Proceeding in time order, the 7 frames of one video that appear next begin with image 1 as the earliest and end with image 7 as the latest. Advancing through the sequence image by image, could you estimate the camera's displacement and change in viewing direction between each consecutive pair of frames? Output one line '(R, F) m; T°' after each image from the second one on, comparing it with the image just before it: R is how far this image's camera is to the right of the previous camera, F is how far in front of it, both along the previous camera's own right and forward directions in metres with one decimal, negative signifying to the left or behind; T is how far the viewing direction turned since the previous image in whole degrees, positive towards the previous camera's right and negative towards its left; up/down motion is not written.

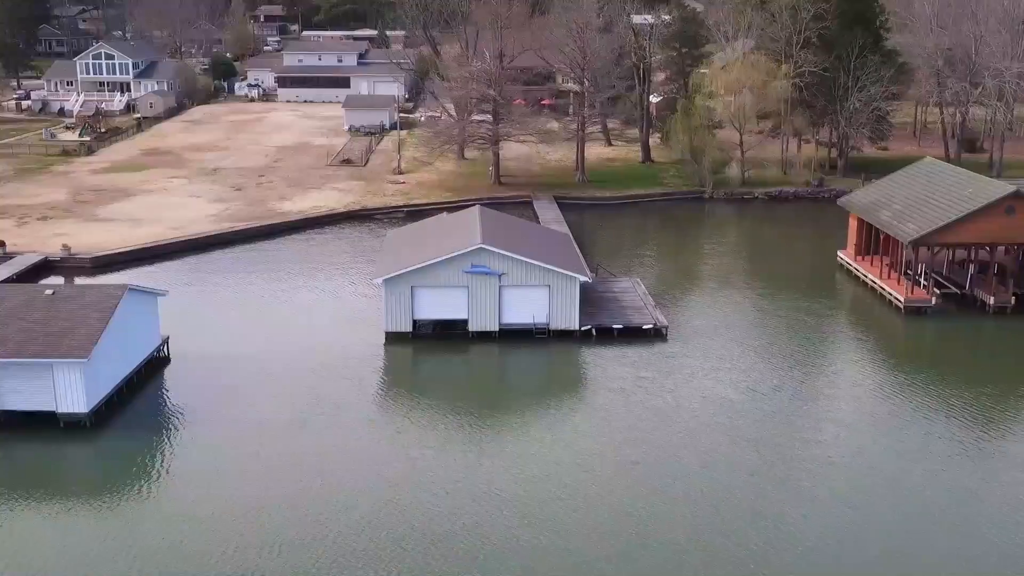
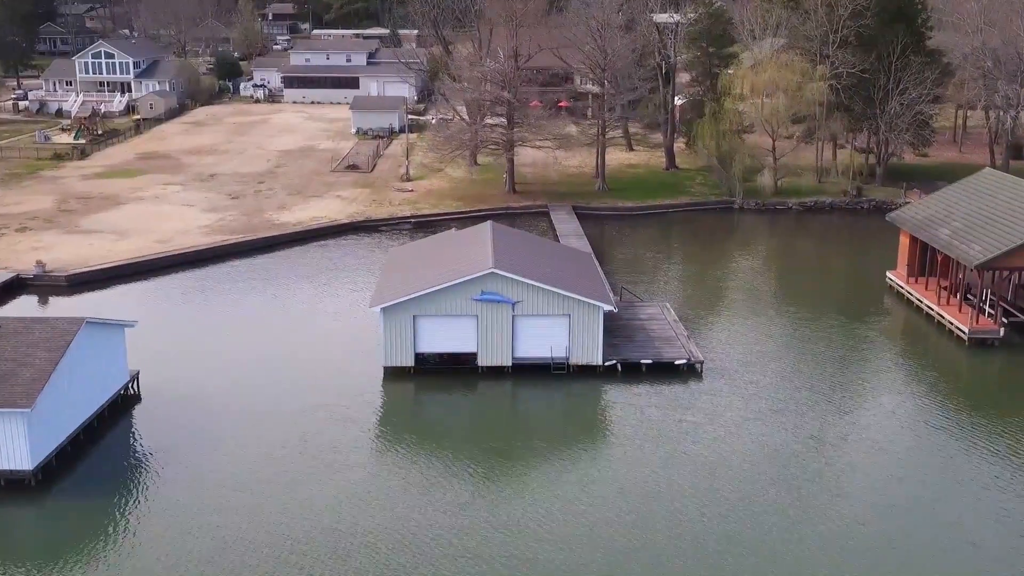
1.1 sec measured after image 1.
(0.0, +2.5) m; -1°
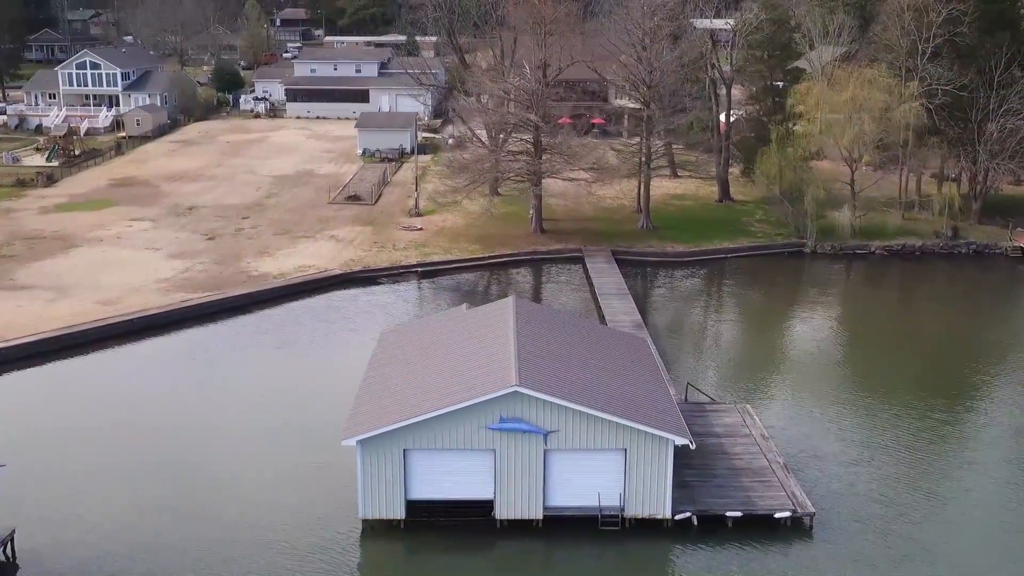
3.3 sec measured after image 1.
(-0.1, +5.6) m; -1°
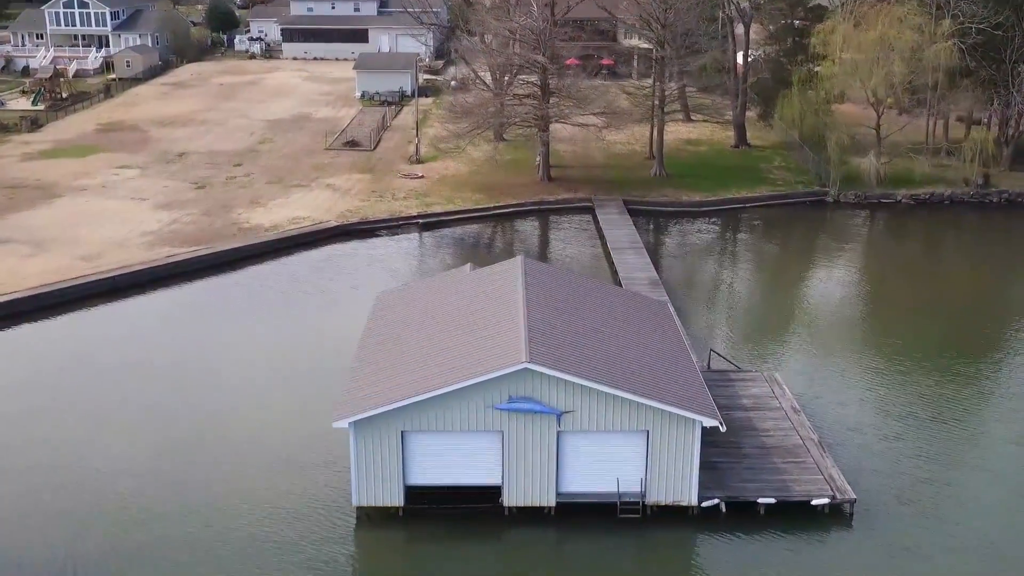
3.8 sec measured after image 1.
(-0.1, +1.4) m; 0°
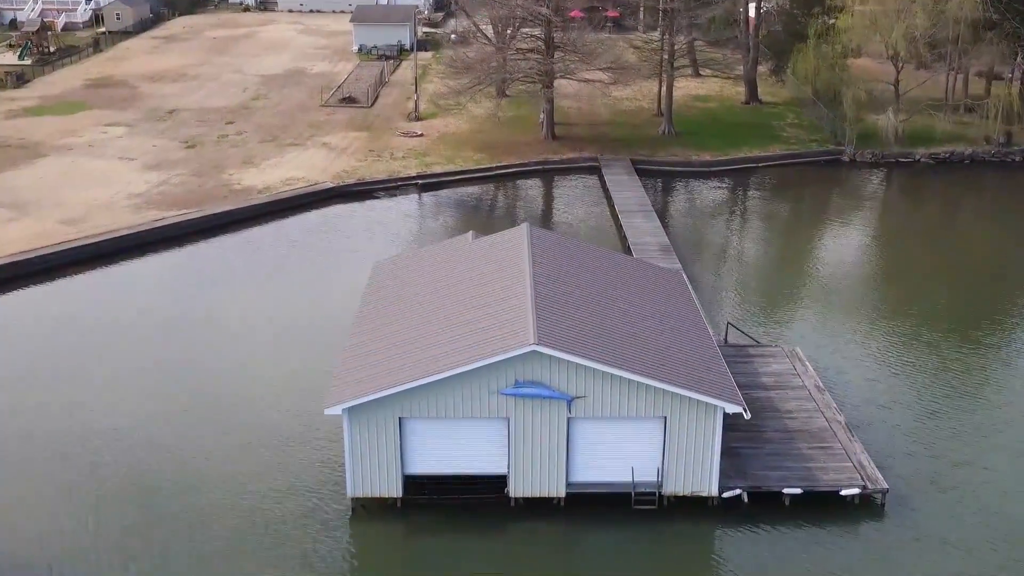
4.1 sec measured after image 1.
(-0.1, +1.0) m; 0°
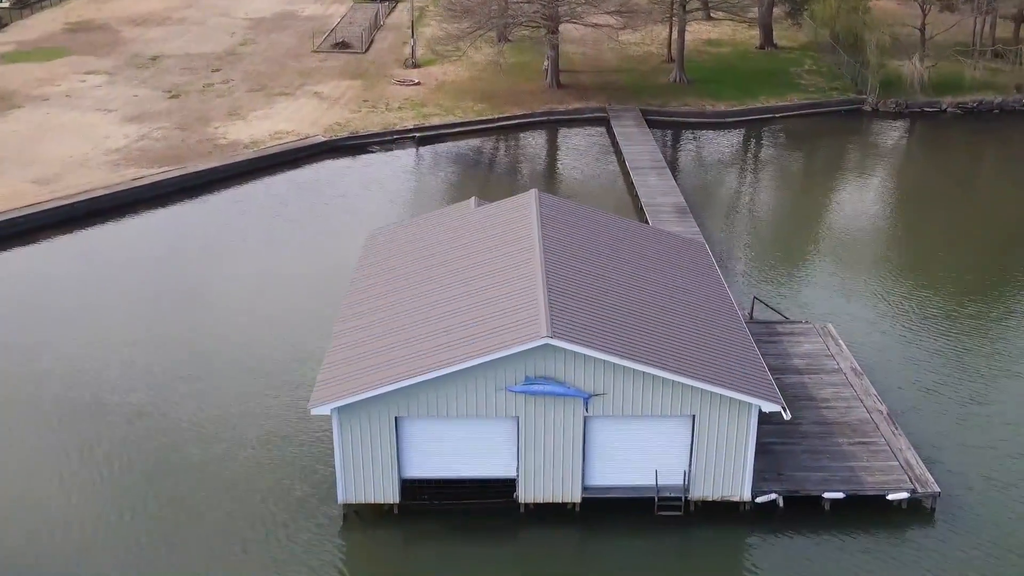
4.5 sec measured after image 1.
(-0.1, +1.3) m; 0°
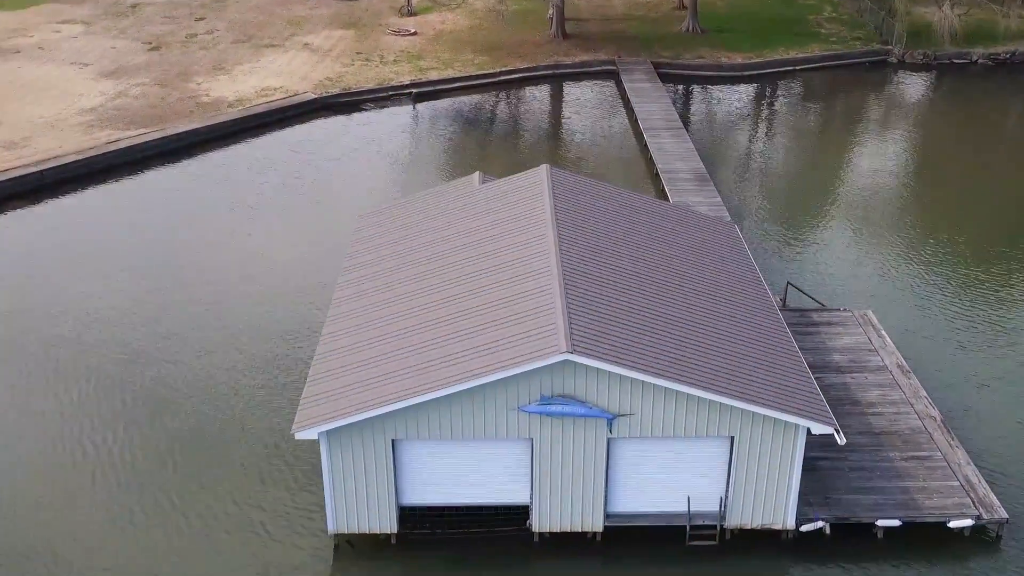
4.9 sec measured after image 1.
(-0.1, +1.3) m; 0°
